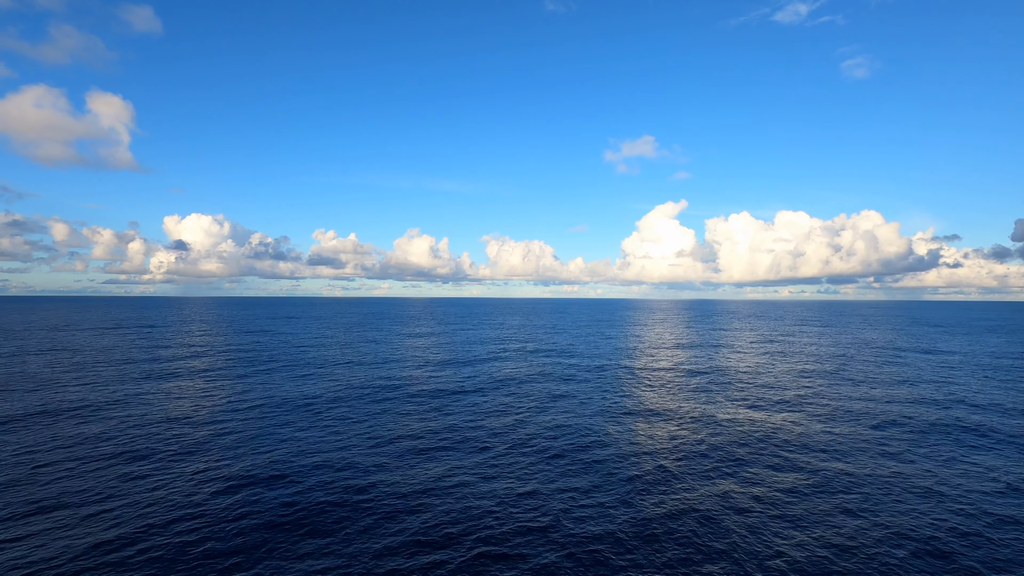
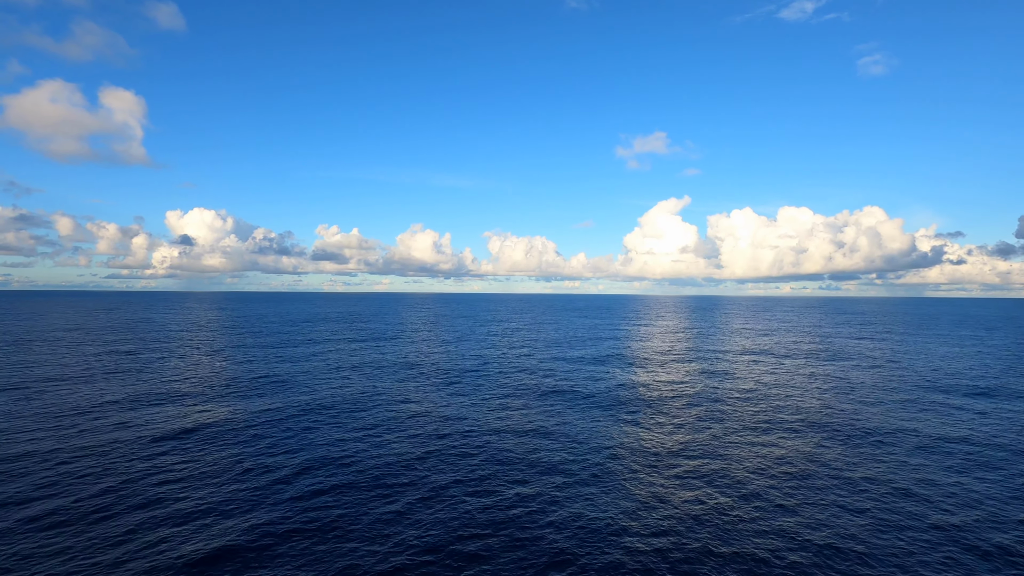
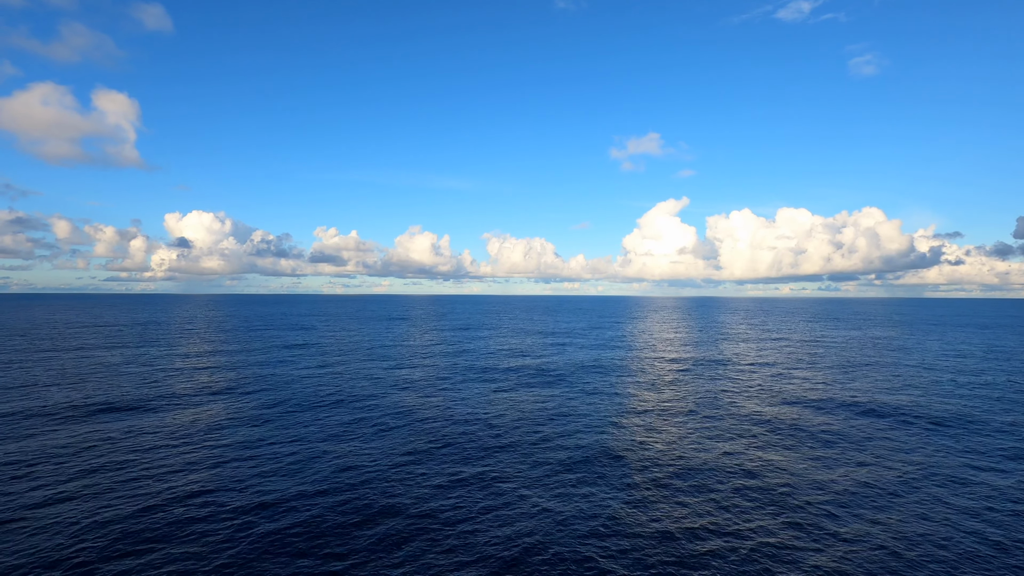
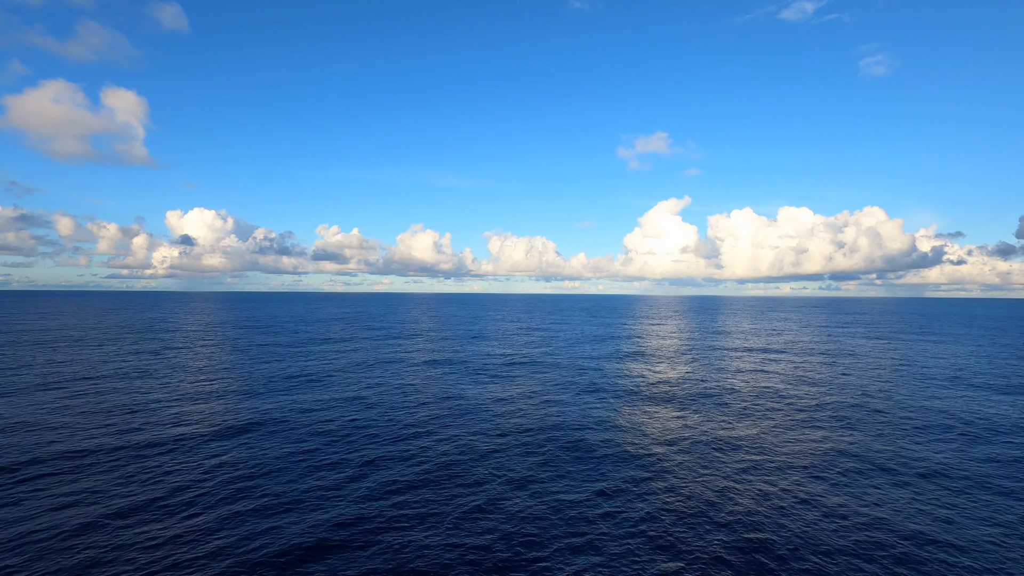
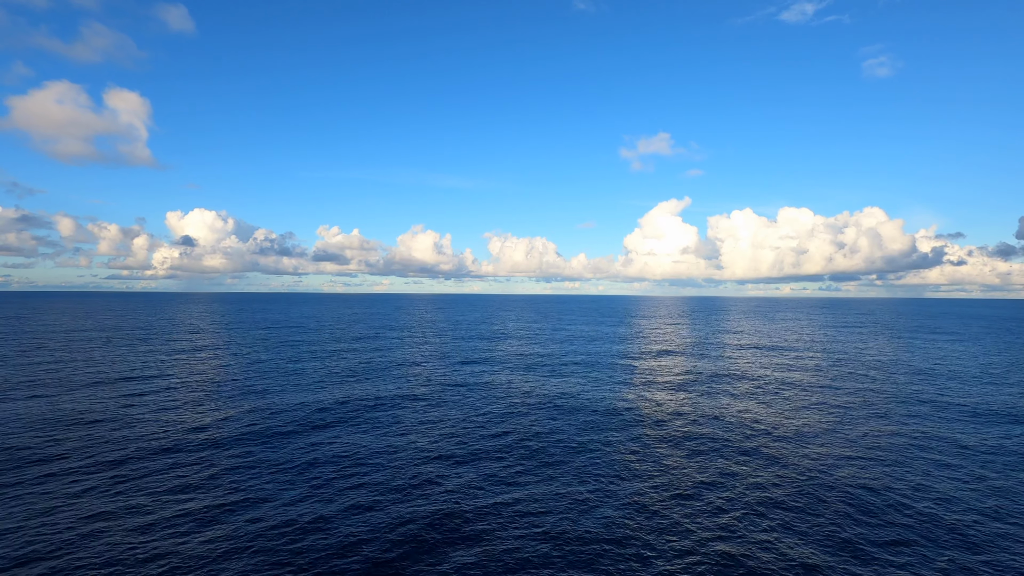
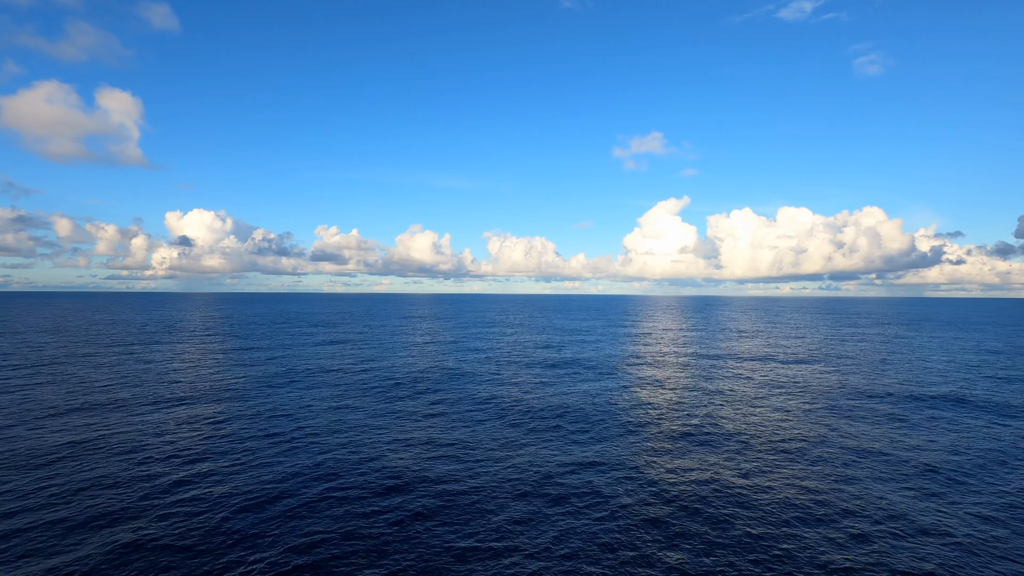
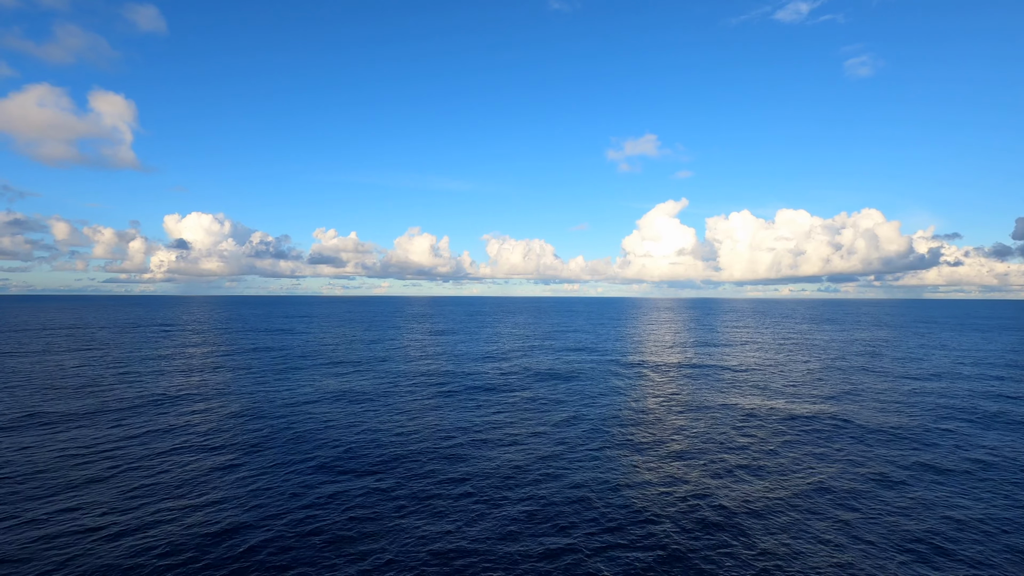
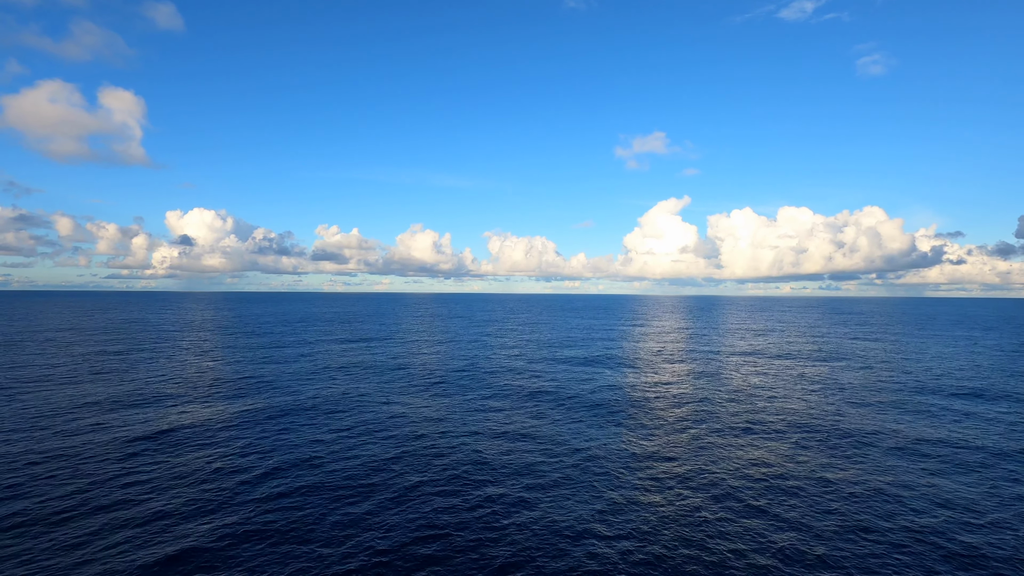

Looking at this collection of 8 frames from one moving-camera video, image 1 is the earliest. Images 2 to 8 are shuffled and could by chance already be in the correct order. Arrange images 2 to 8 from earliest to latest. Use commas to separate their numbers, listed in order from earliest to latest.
7, 3, 6, 8, 2, 4, 5
